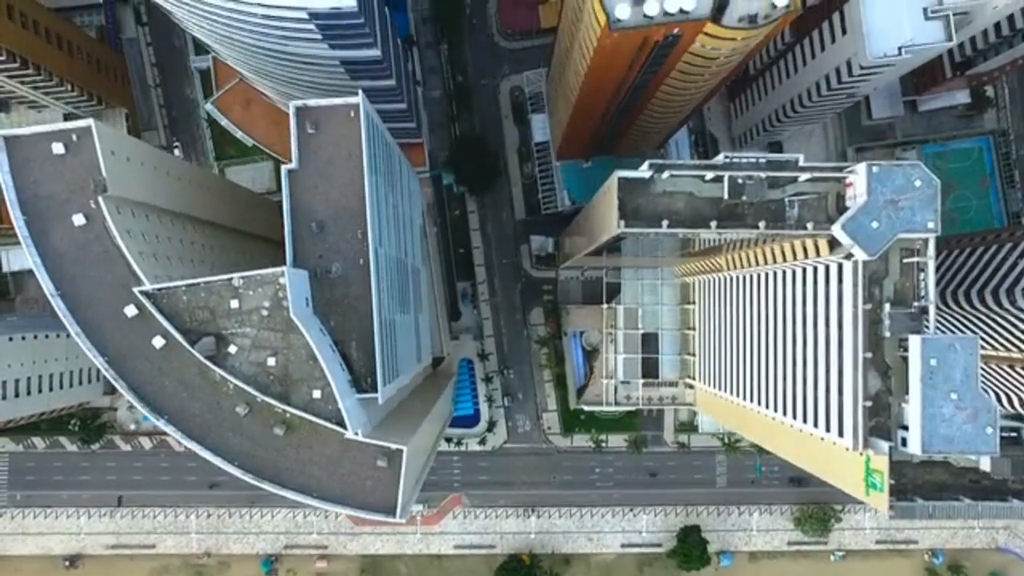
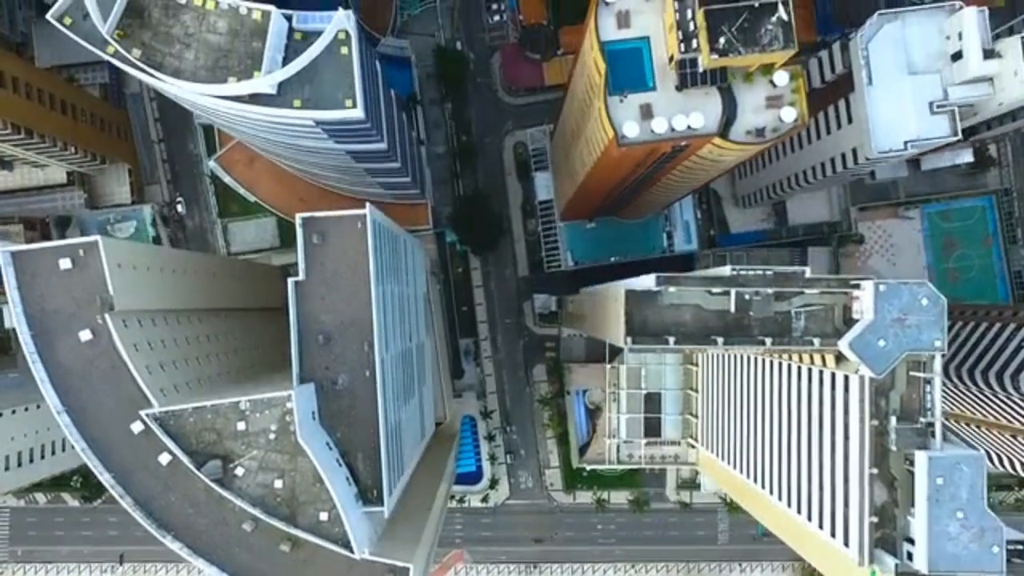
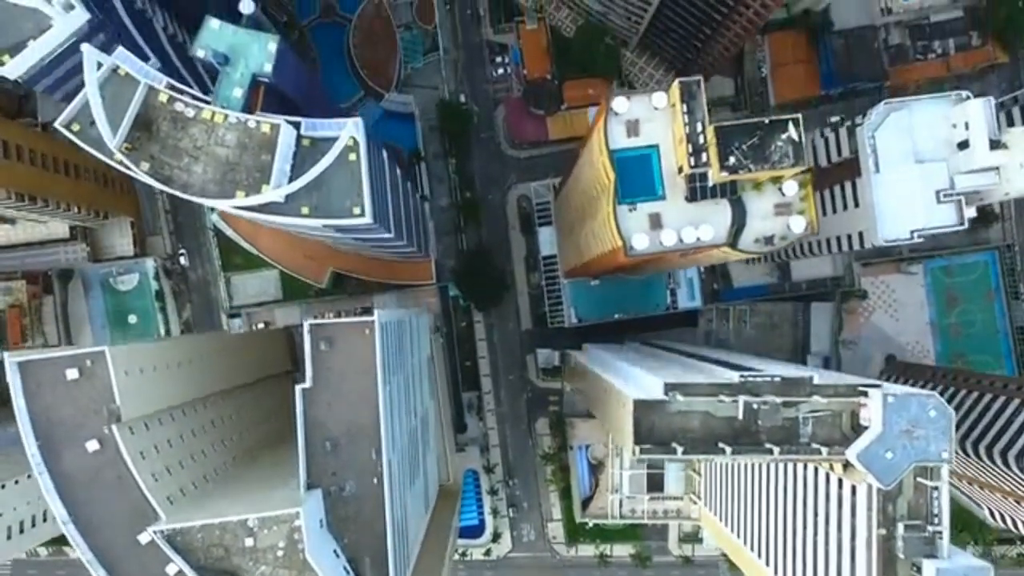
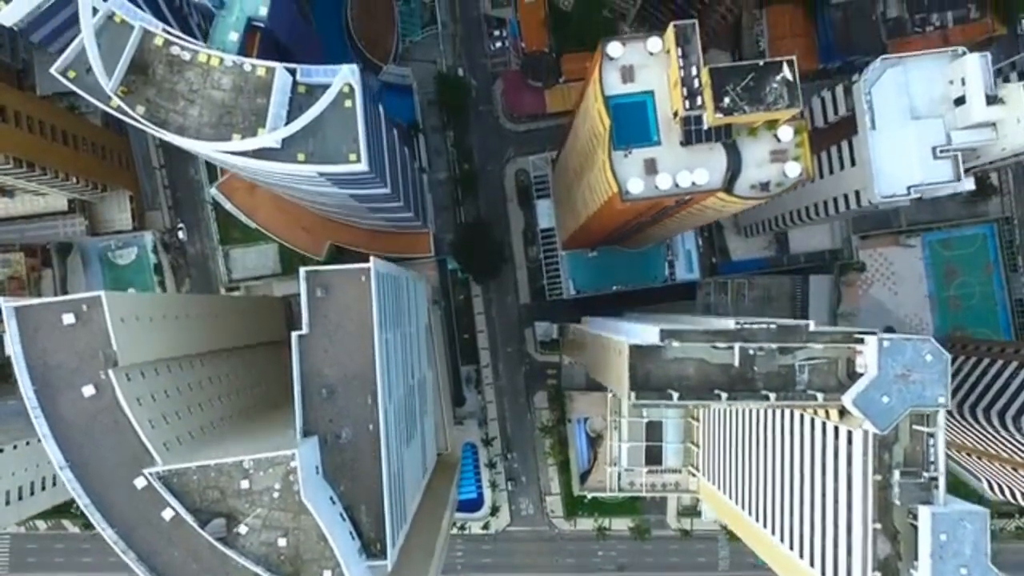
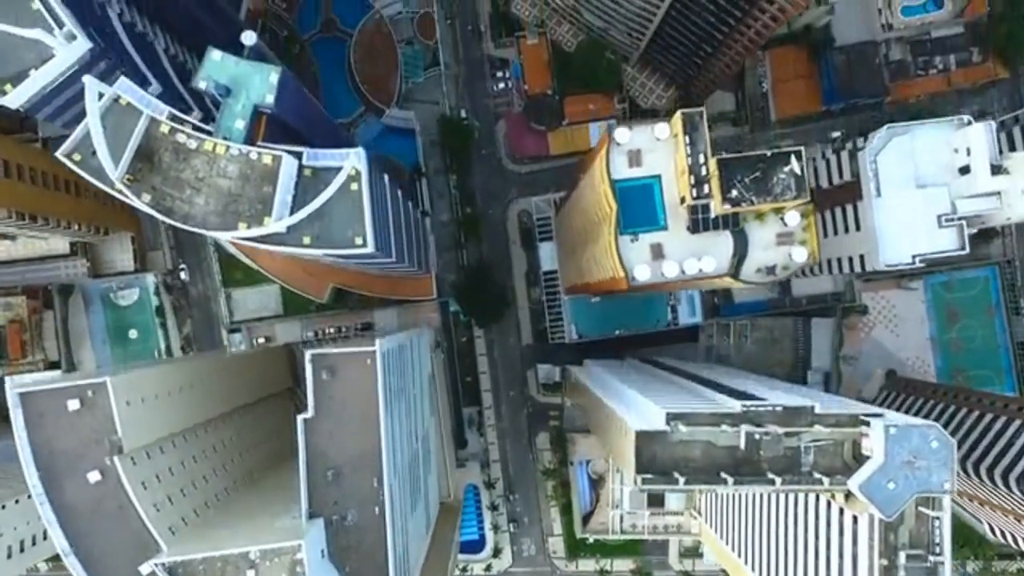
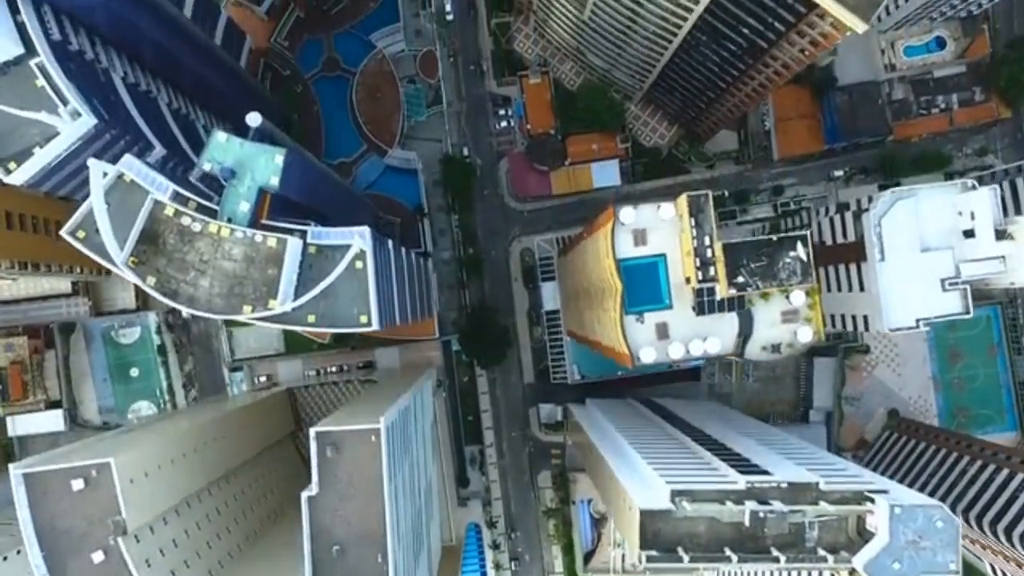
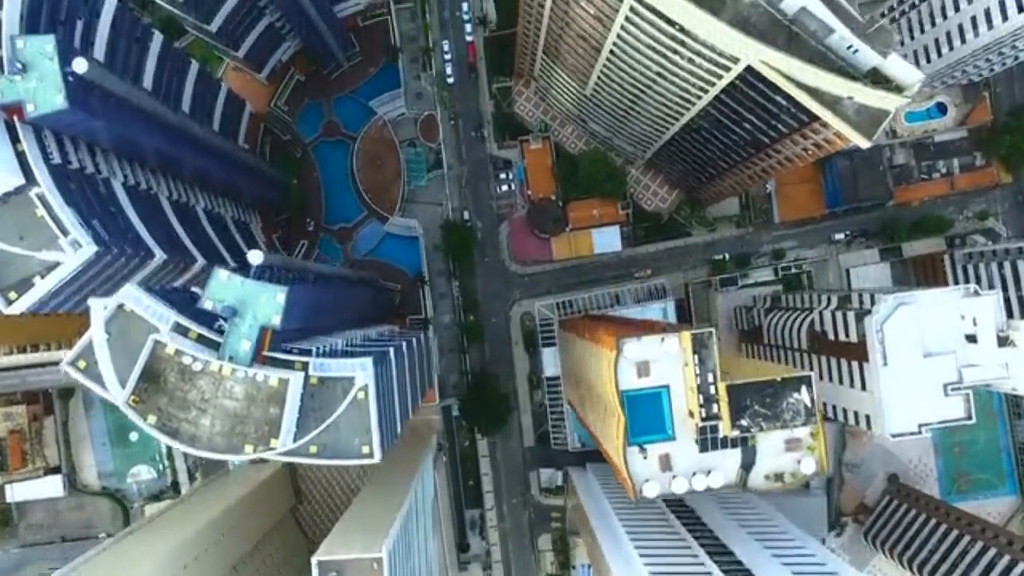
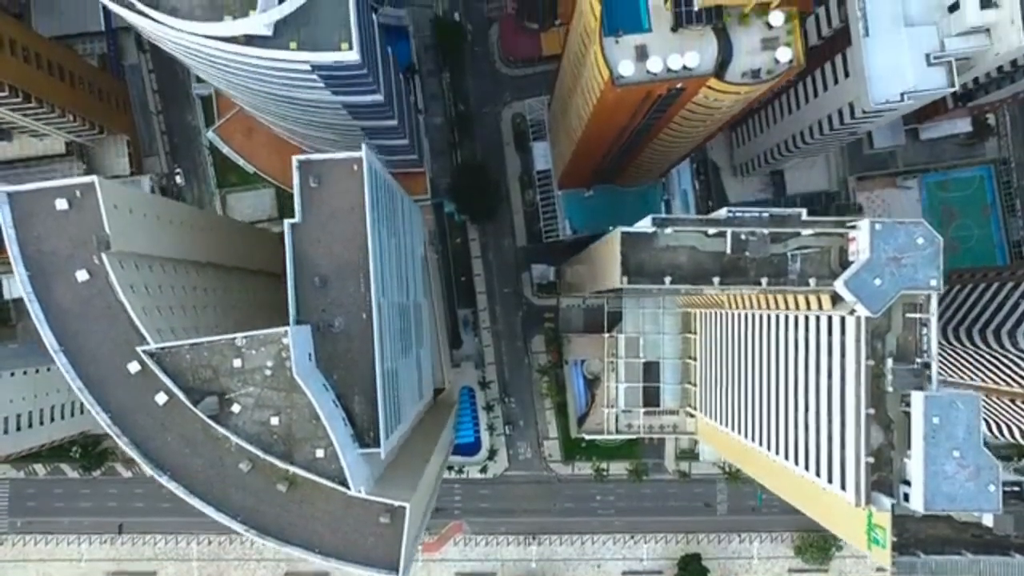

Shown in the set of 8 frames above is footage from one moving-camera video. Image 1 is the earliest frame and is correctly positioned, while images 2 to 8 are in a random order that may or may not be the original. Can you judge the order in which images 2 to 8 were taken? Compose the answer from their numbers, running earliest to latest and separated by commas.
8, 2, 4, 3, 5, 6, 7
